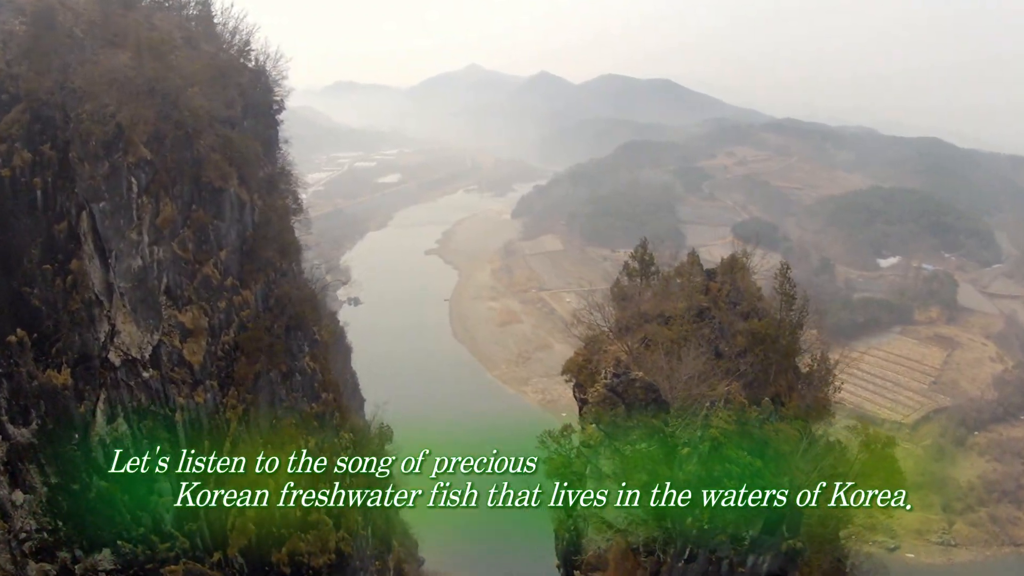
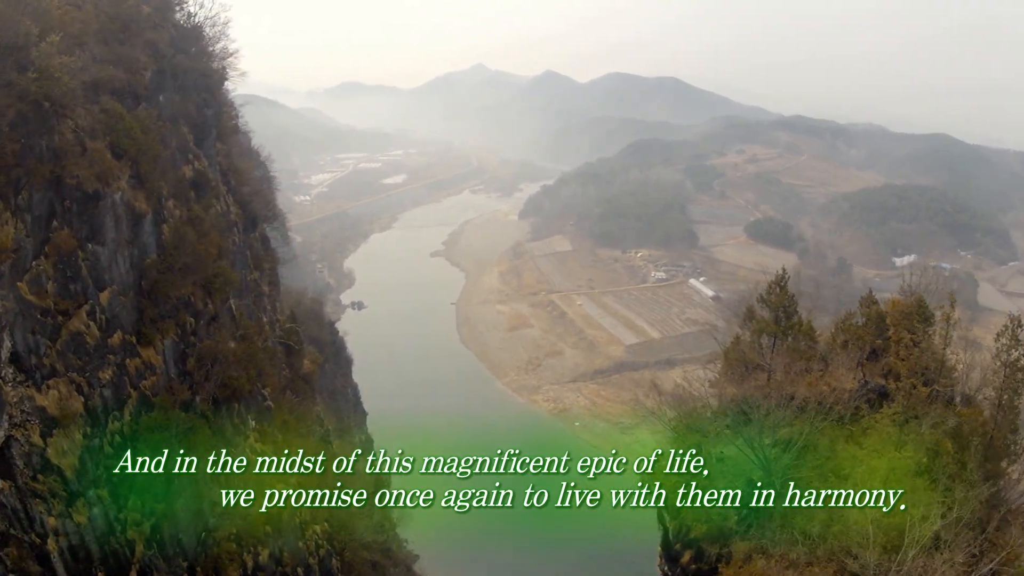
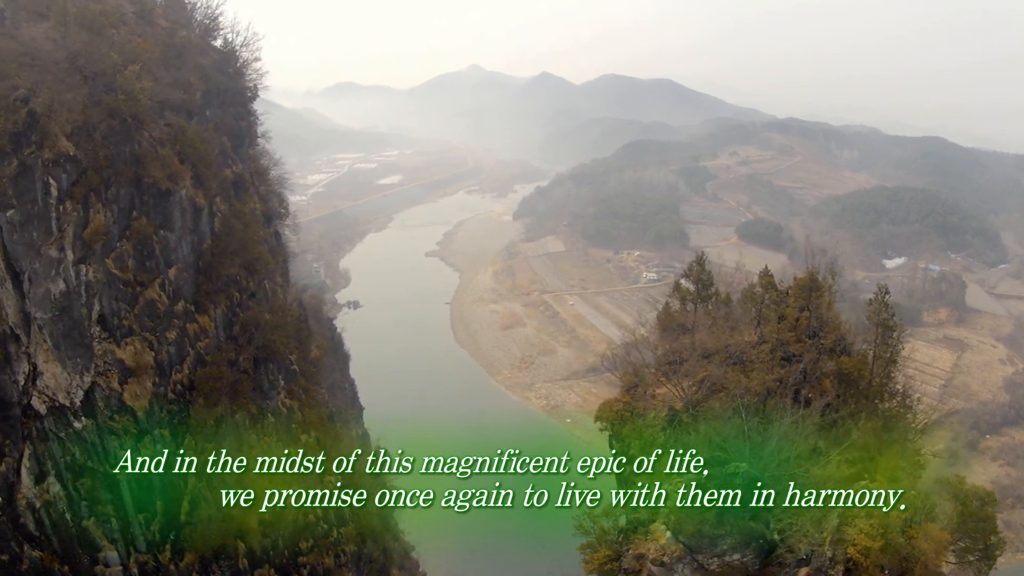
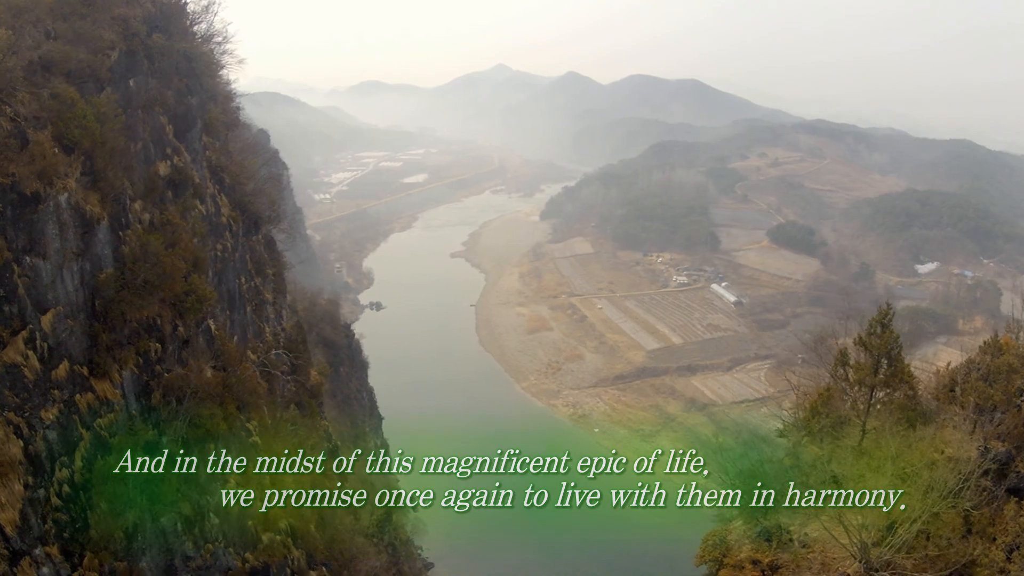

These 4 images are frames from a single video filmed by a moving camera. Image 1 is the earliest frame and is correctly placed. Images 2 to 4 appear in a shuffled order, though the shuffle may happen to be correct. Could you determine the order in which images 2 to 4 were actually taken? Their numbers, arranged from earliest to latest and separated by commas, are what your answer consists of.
3, 2, 4
